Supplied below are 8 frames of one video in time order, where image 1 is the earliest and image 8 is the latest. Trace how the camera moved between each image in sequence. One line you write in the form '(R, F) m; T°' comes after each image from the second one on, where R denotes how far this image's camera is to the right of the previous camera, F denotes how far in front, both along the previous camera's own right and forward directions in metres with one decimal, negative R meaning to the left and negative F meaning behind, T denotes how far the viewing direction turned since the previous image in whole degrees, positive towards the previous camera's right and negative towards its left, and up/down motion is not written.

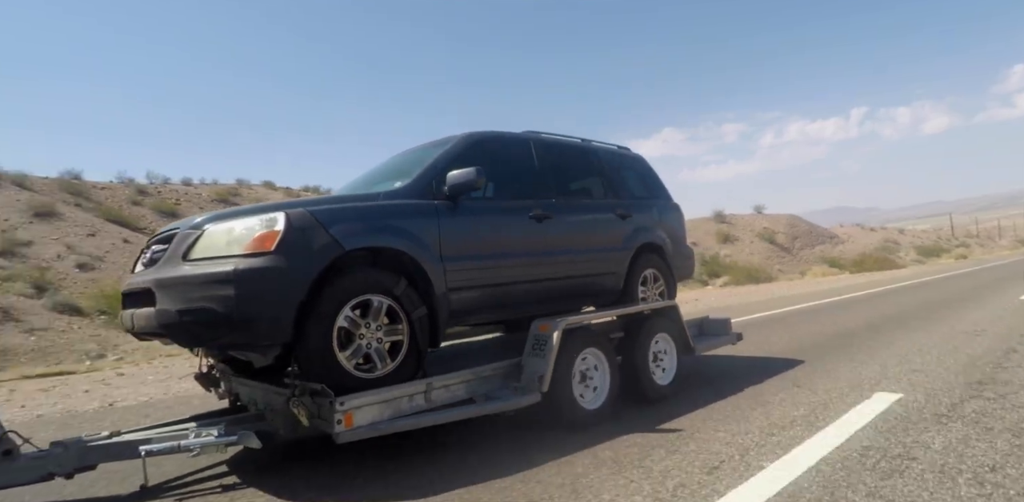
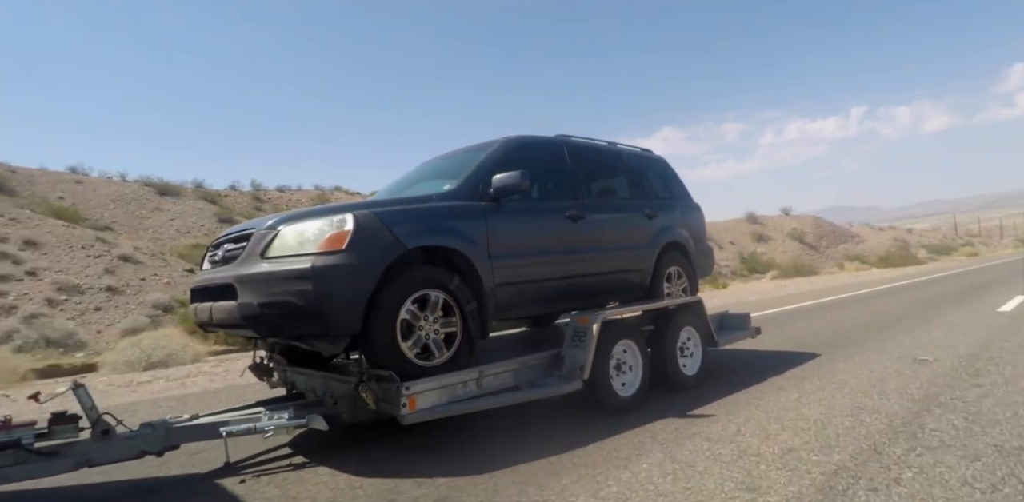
(-0.3, -0.3) m; 0°
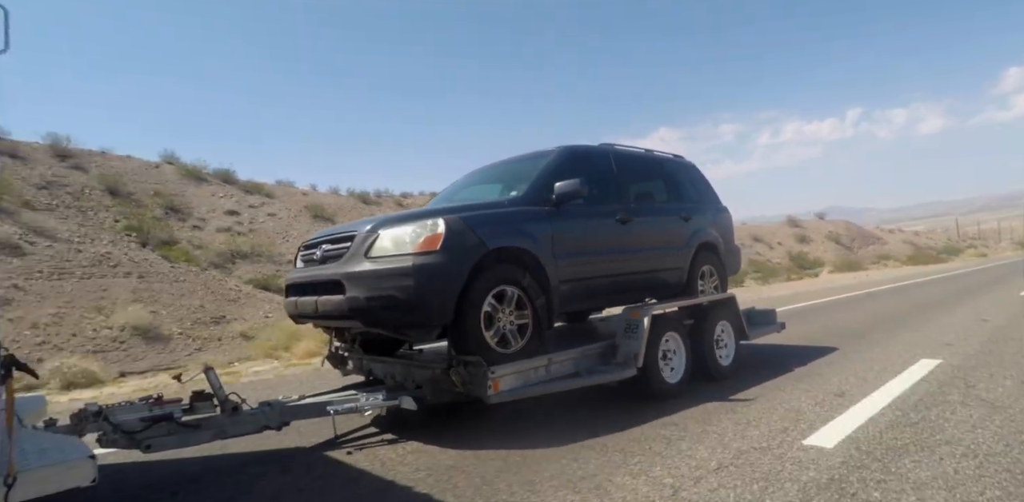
(-0.6, -0.6) m; 0°
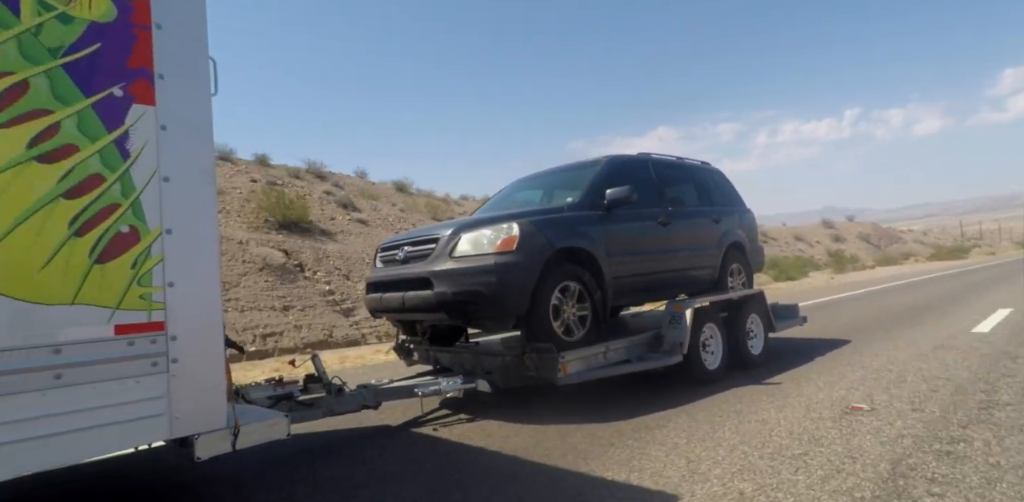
(-0.6, -0.6) m; 0°
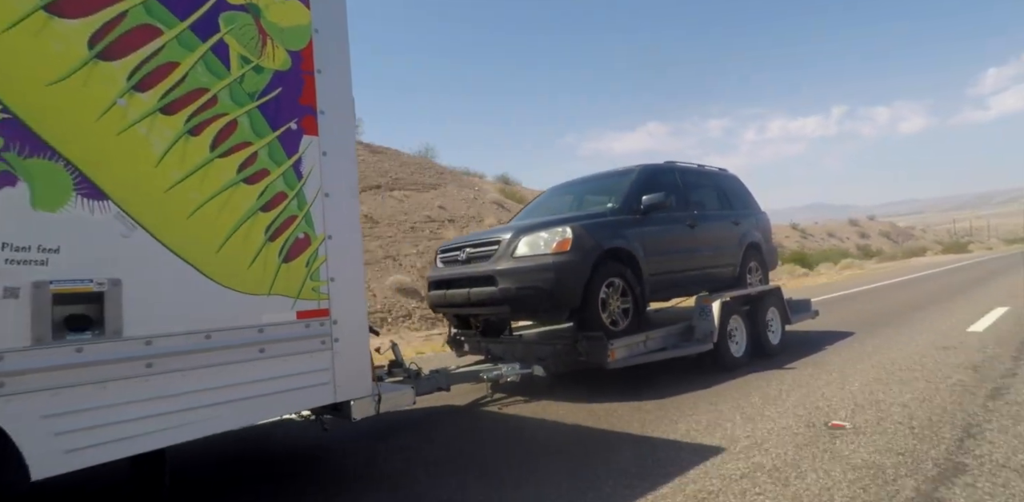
(-0.5, -0.7) m; 0°
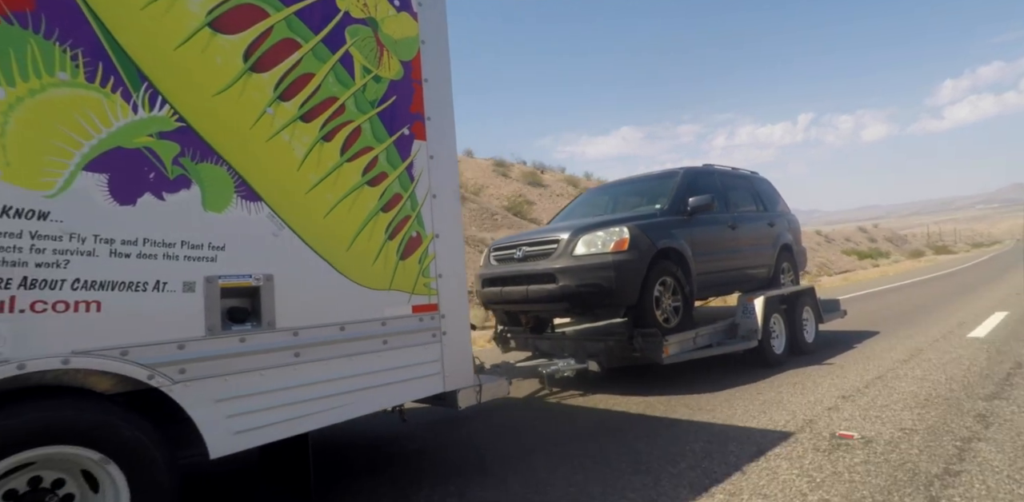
(-0.6, -0.2) m; 0°
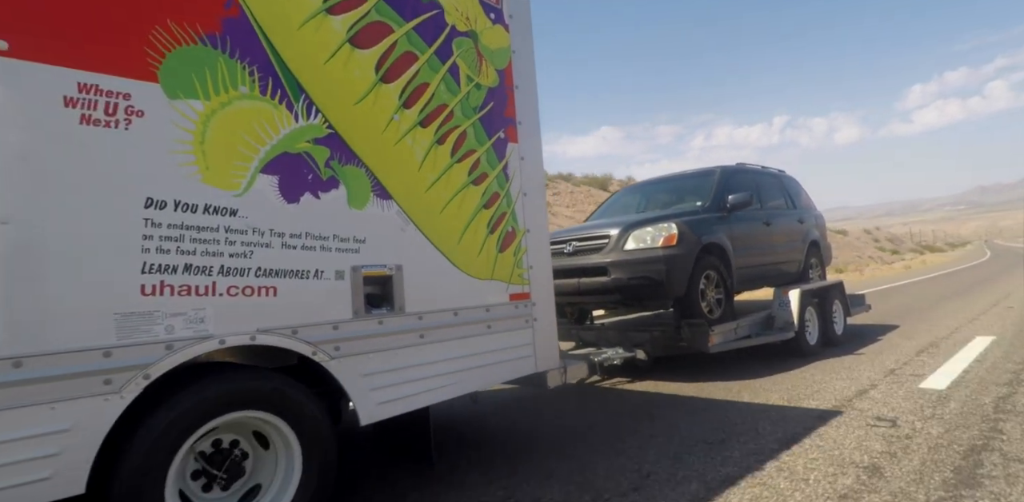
(-0.5, -0.4) m; 0°
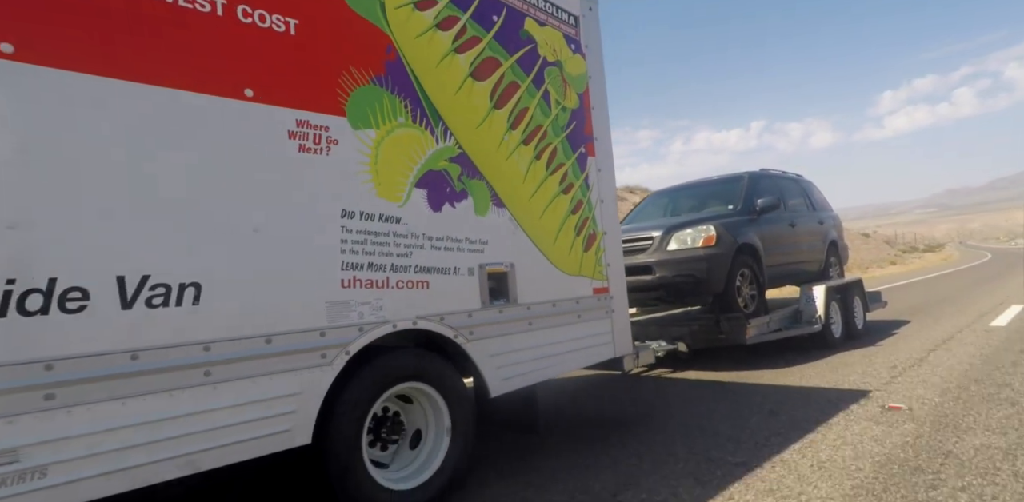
(-0.6, -0.6) m; 0°
